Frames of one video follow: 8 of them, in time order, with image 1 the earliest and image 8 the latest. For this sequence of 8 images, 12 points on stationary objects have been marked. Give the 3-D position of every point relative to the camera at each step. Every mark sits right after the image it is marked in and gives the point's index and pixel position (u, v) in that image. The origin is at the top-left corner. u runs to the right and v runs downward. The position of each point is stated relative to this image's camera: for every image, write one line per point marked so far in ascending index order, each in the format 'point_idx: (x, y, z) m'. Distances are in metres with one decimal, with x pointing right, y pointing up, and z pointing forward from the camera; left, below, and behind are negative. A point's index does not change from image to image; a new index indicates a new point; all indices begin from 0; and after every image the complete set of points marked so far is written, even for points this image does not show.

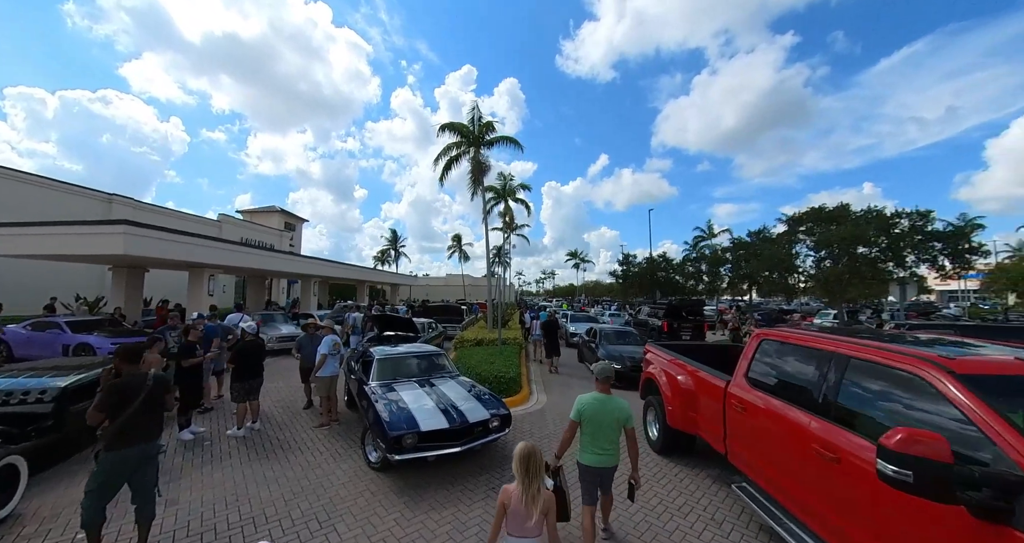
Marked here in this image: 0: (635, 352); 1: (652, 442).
0: (+3.2, -2.1, +9.9) m
1: (+2.0, -2.4, +5.3) m
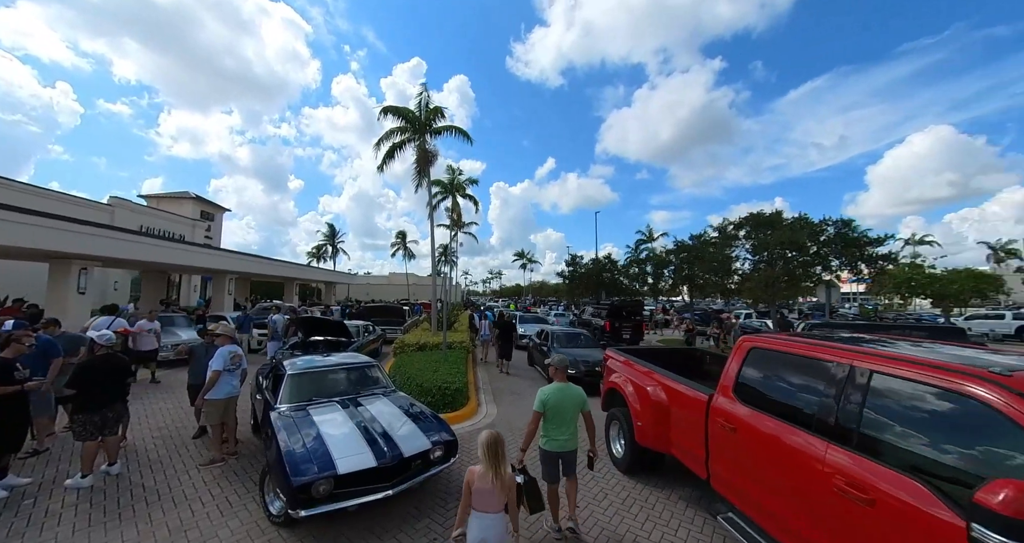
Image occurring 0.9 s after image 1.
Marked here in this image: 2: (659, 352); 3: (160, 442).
0: (+1.9, -2.1, +9.5) m
1: (+1.3, -2.4, +4.7) m
2: (+2.4, -1.4, +6.1) m
3: (-4.8, -2.3, +5.0) m
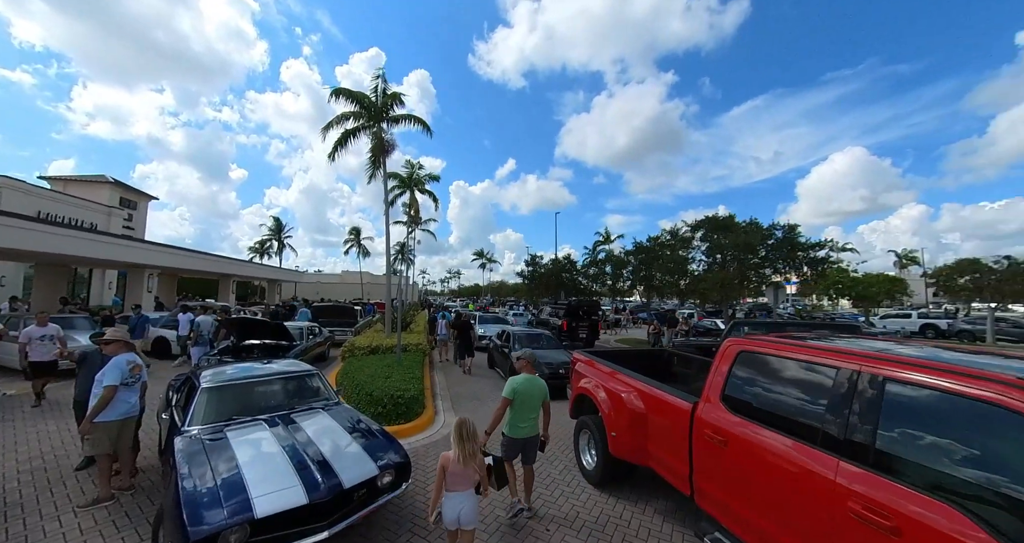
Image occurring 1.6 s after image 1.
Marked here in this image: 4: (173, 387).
0: (+0.9, -2.1, +9.1) m
1: (+0.9, -2.4, +4.4) m
2: (+1.8, -1.3, +5.9) m
3: (-5.3, -2.2, +4.0) m
4: (-4.4, -1.5, +4.8) m
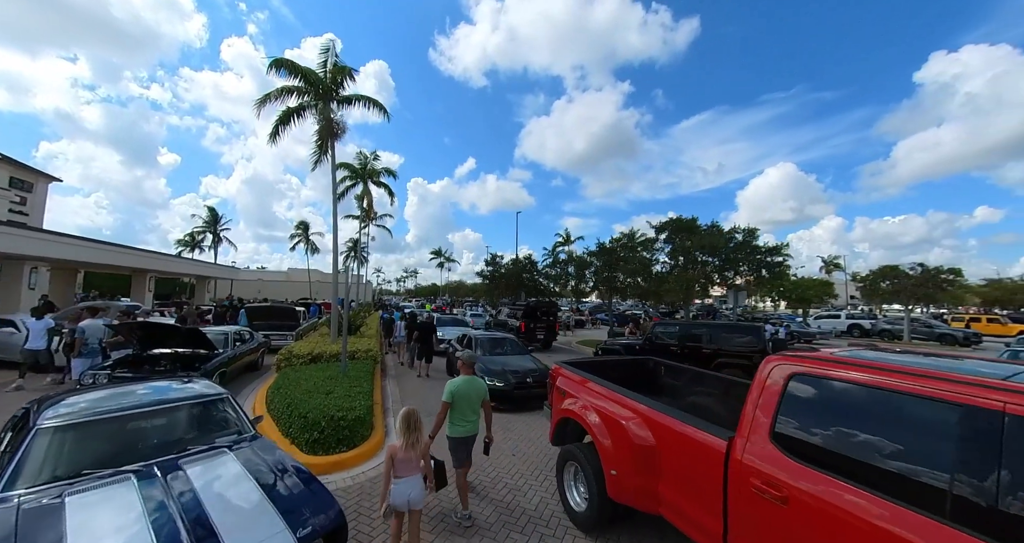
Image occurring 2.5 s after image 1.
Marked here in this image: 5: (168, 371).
0: (+0.1, -2.1, +8.4) m
1: (+0.6, -2.4, +3.6) m
2: (+1.4, -1.3, +5.3) m
3: (-5.5, -2.1, +2.6) m
4: (-4.7, -1.4, +3.5) m
5: (-6.8, -1.9, +7.2) m
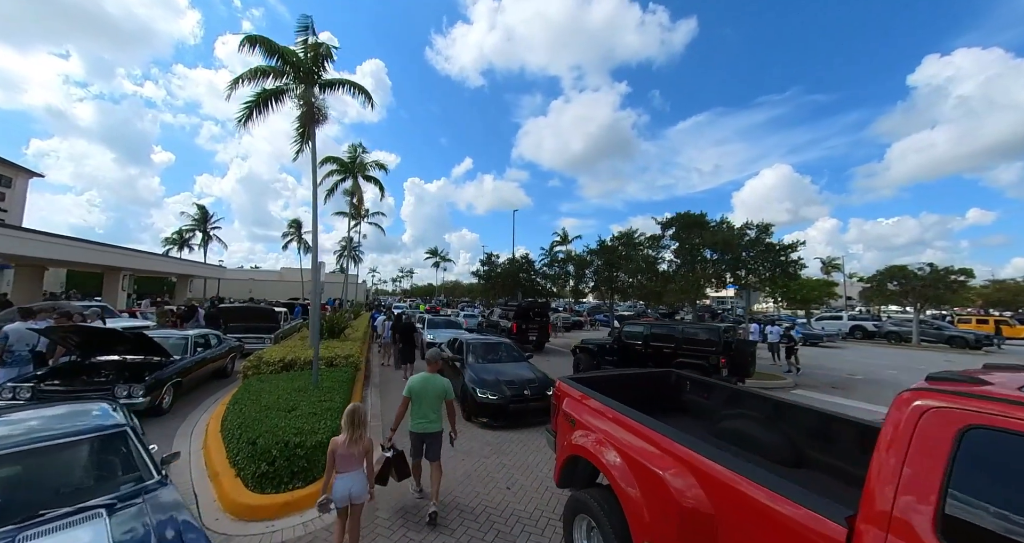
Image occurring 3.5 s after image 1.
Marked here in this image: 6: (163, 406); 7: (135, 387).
0: (0.0, -2.0, +7.5) m
1: (+0.5, -2.3, +2.7) m
2: (+1.3, -1.3, +4.4) m
3: (-5.5, -2.0, +1.6) m
4: (-4.7, -1.3, +2.5) m
5: (-6.9, -1.9, +6.3) m
6: (-6.2, -2.4, +6.5) m
7: (-6.2, -1.9, +6.0) m
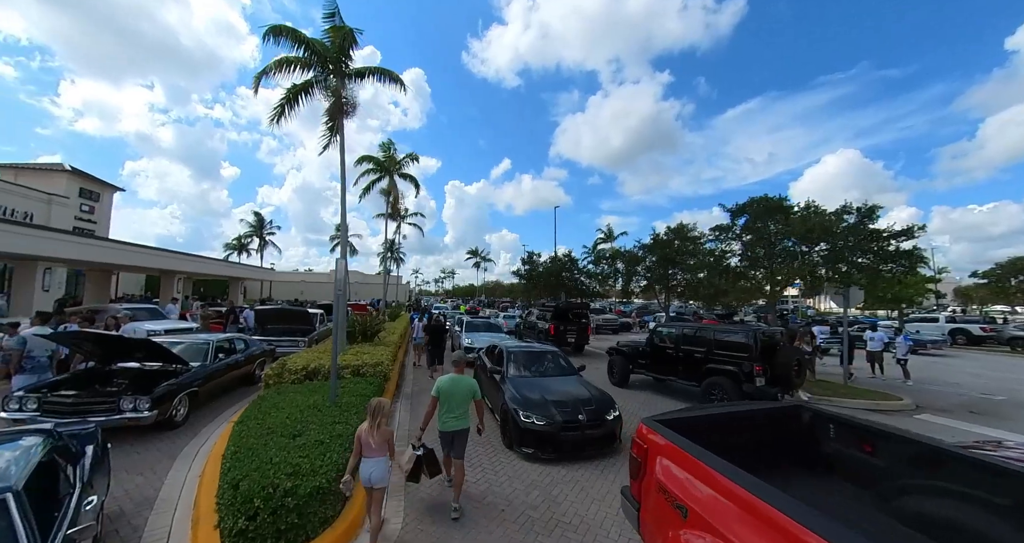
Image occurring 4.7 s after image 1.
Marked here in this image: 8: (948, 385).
0: (+0.8, -2.0, +6.2) m
1: (+0.9, -2.3, +1.5) m
2: (+1.8, -1.2, +3.0) m
3: (-5.3, -2.0, +1.0) m
4: (-4.4, -1.3, +1.8) m
5: (-6.2, -1.9, +5.8) m
6: (-5.5, -2.4, +6.0) m
7: (-5.5, -1.9, +5.4) m
8: (+12.4, -3.2, +10.4) m
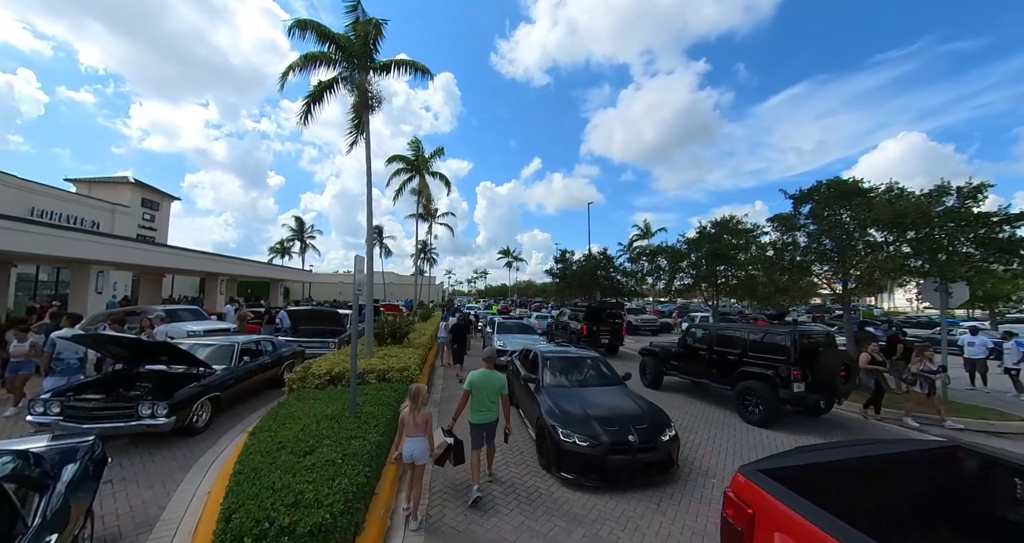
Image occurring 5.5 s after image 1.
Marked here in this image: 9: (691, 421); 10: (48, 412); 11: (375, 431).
0: (+1.4, -1.9, +5.5) m
1: (+1.0, -2.2, +0.7) m
2: (+2.0, -1.1, +2.2) m
3: (-5.2, -2.1, +0.8) m
4: (-4.3, -1.3, +1.5) m
5: (-5.6, -1.9, +5.6) m
6: (-4.9, -2.4, +5.7) m
7: (-5.0, -1.9, +5.2) m
8: (+13.2, -3.0, +8.6) m
9: (+3.5, -2.9, +7.1) m
10: (-6.4, -2.0, +5.1) m
11: (-1.7, -2.0, +4.6) m
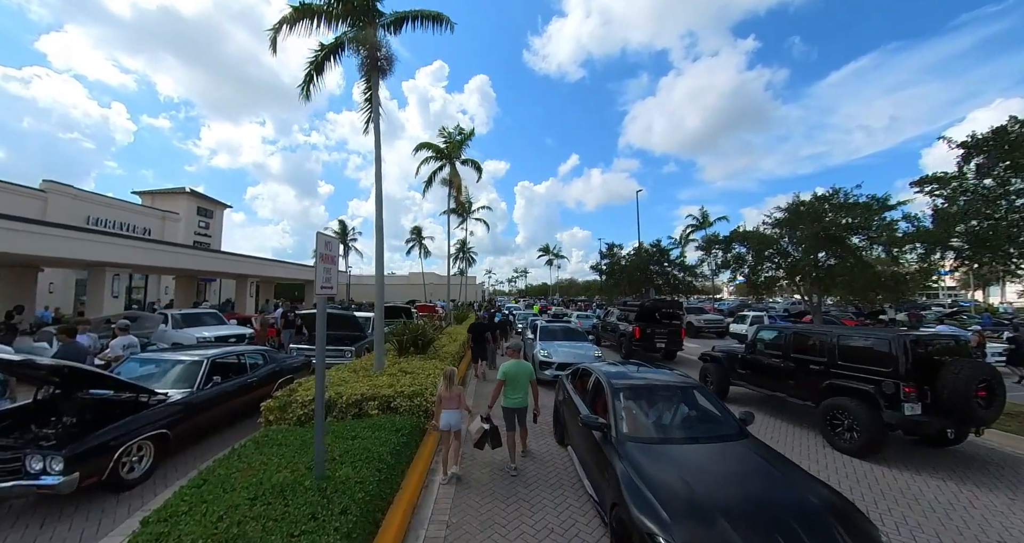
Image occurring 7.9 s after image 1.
0: (+1.9, -1.7, +3.2) m
1: (+1.0, -2.0, -1.5) m
2: (+2.1, -0.9, -0.2) m
3: (-5.1, -2.0, -0.8) m
4: (-4.2, -1.3, -0.1) m
5: (-5.1, -1.8, +4.1) m
6: (-4.3, -2.3, +4.1) m
7: (-4.5, -1.8, +3.6) m
8: (+14.0, -2.5, +5.1) m
9: (+4.2, -2.7, +4.6) m
10: (-5.9, -1.9, +3.6) m
11: (-1.3, -1.9, +2.7) m
